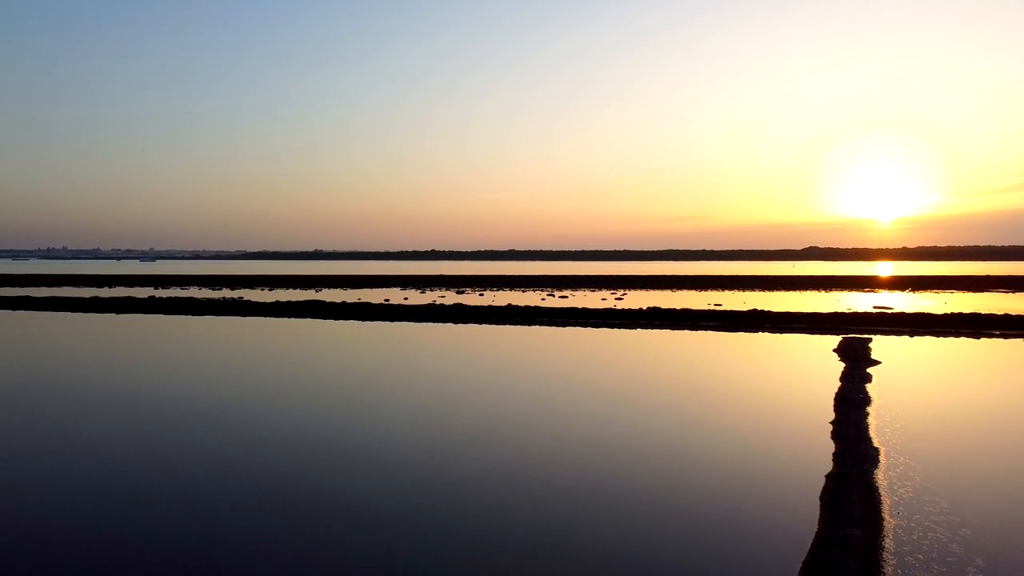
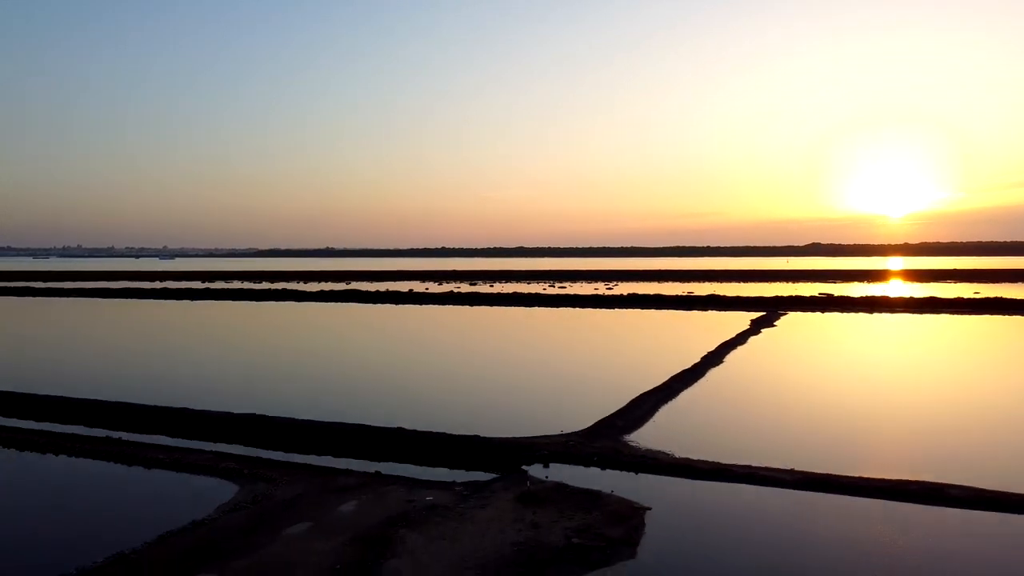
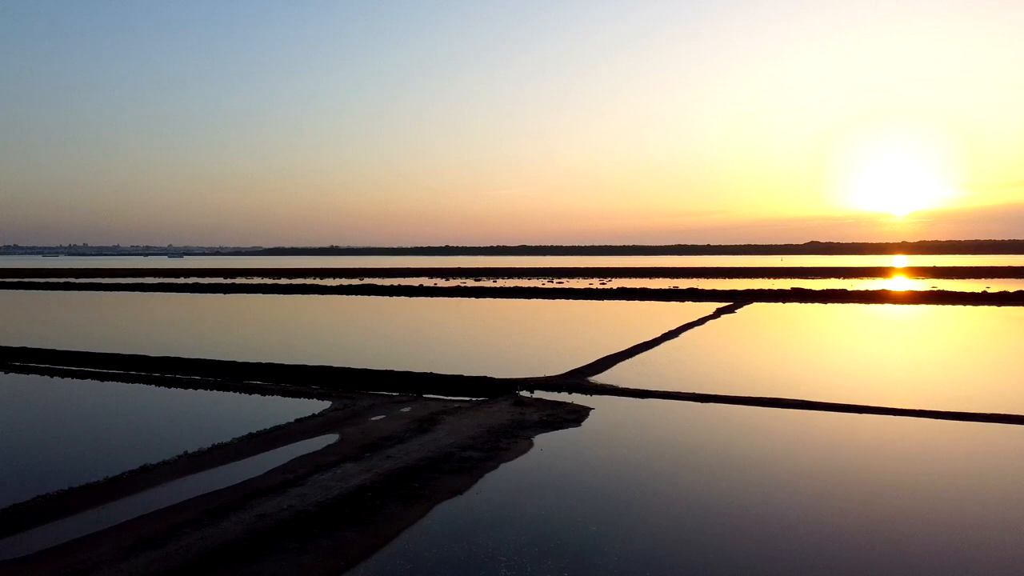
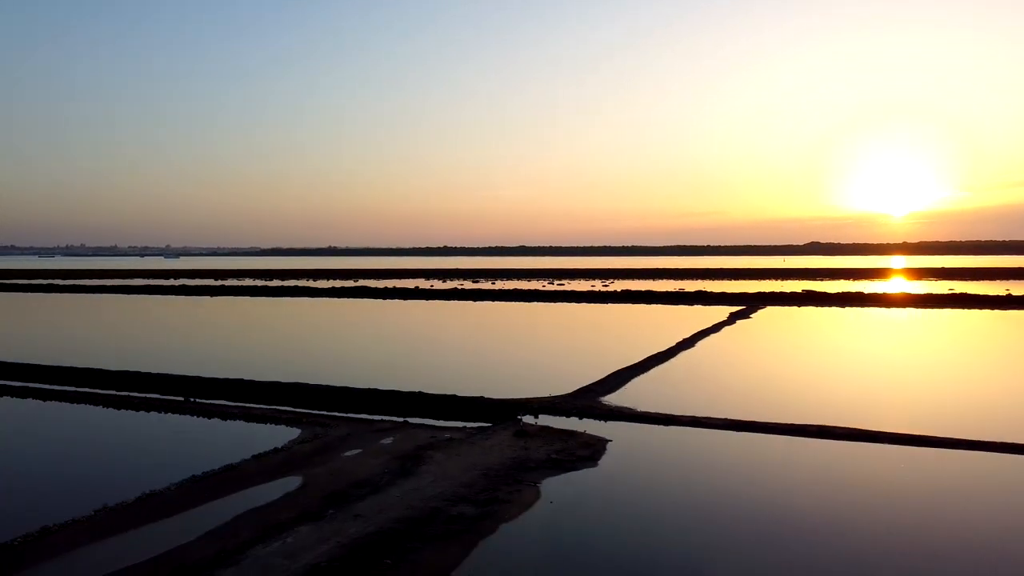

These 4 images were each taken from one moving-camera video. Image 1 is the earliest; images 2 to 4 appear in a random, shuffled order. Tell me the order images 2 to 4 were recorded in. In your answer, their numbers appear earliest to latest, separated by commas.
2, 4, 3
